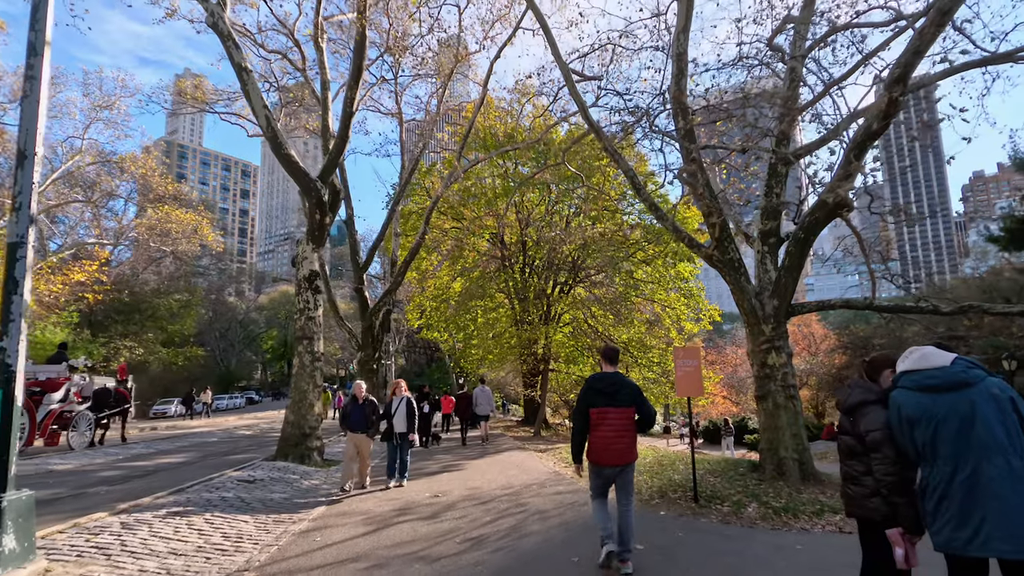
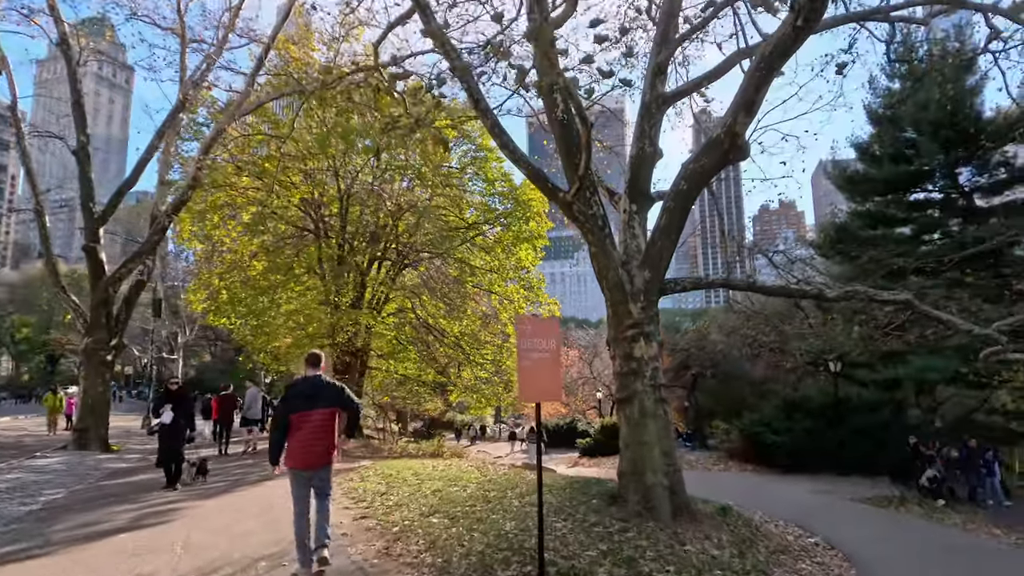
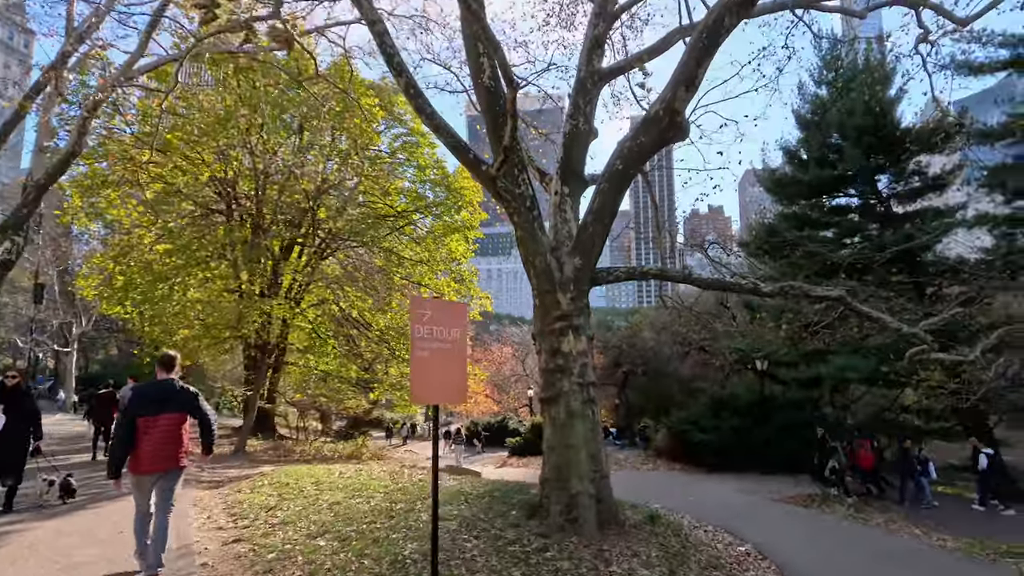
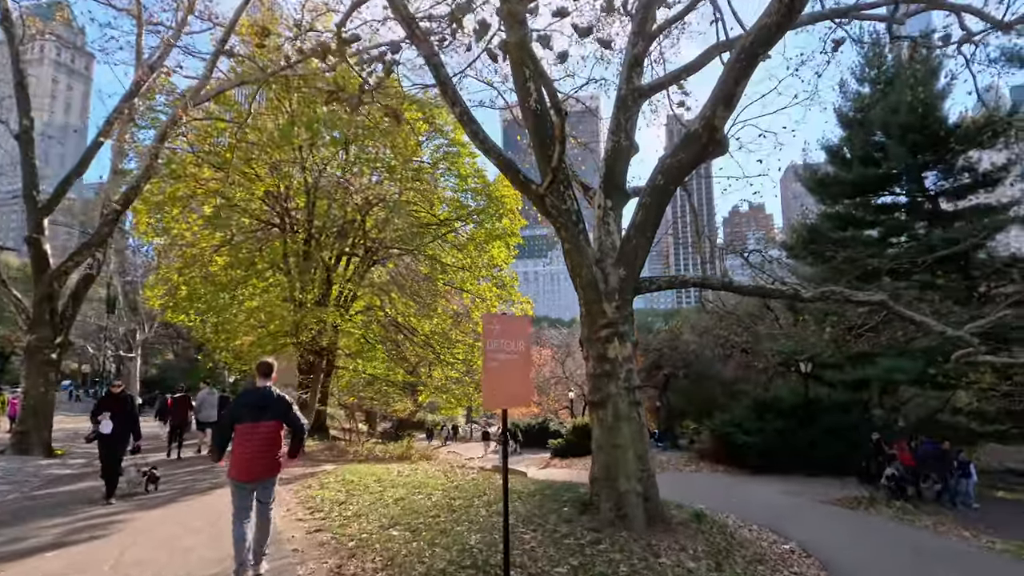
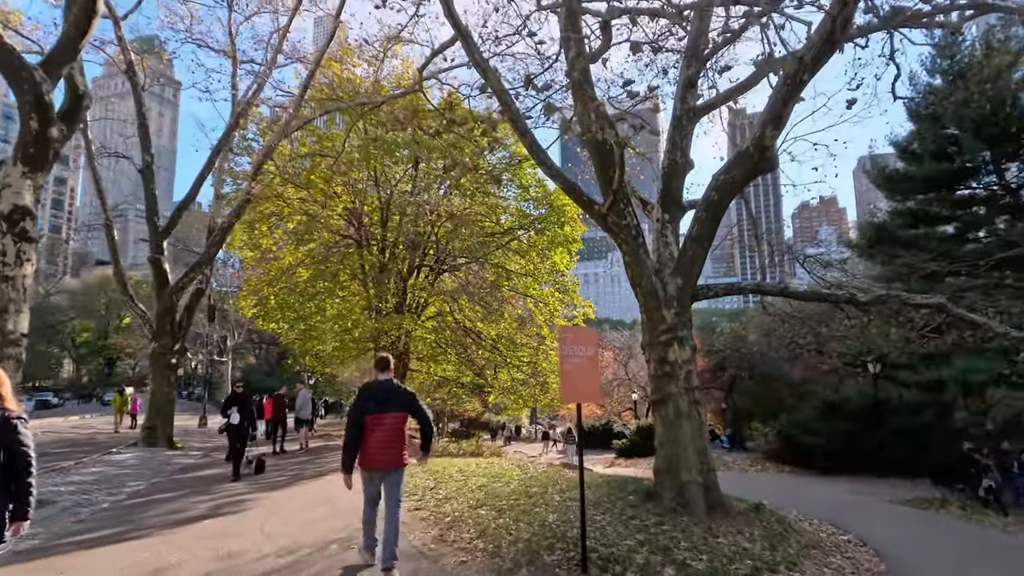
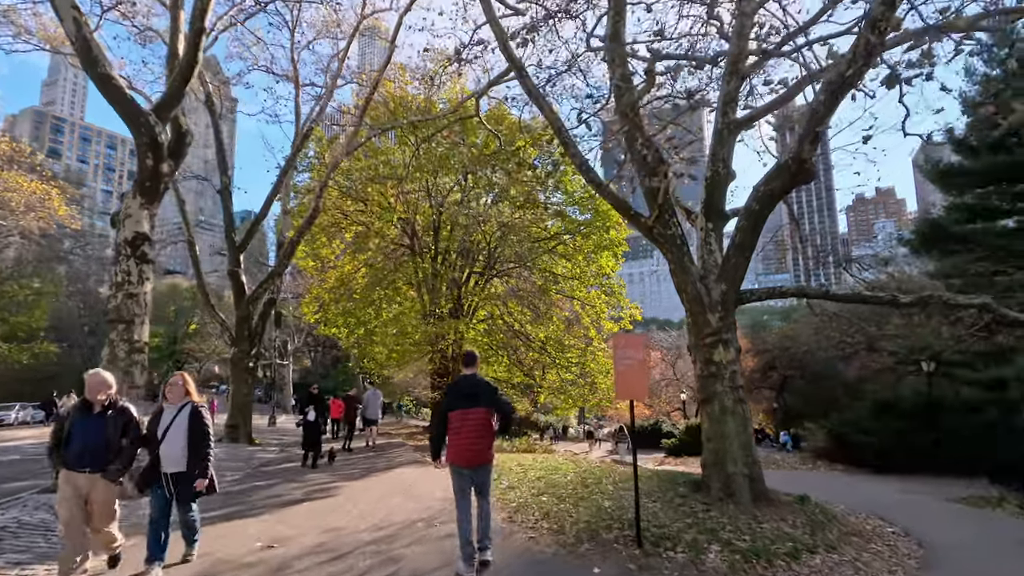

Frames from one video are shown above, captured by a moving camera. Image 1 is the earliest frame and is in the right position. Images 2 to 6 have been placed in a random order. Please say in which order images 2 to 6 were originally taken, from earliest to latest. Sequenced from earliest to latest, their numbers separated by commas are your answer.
6, 5, 2, 4, 3
